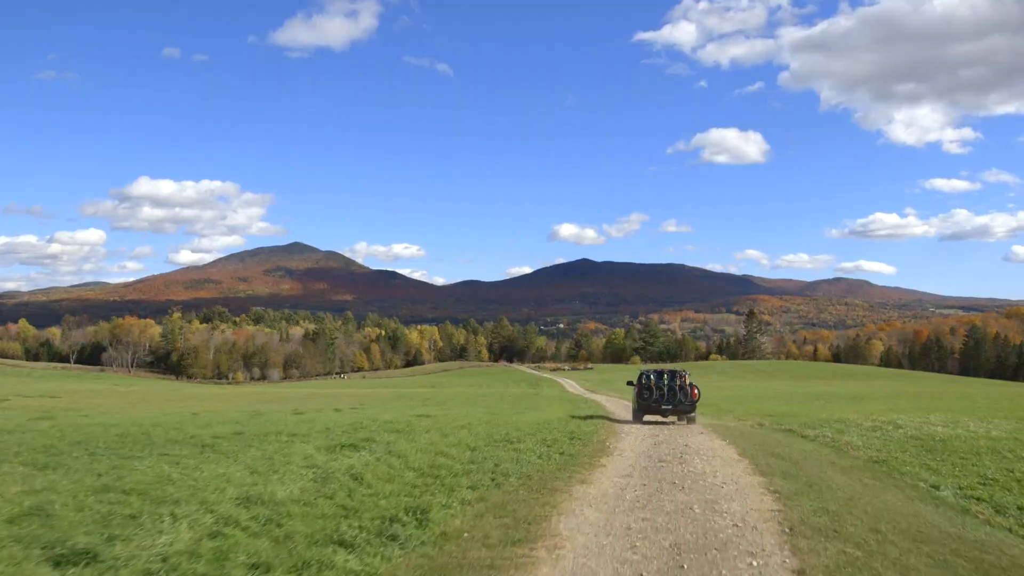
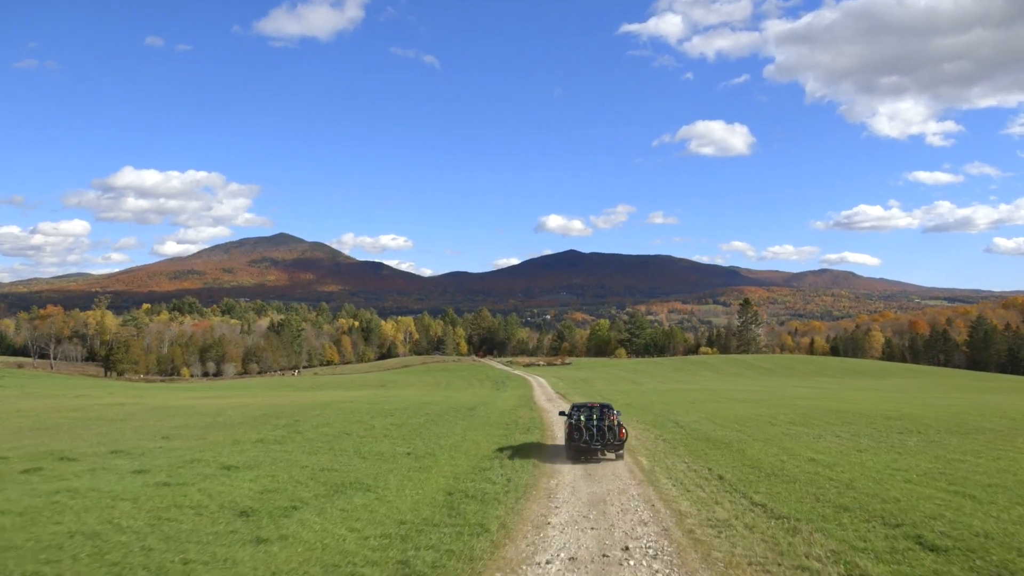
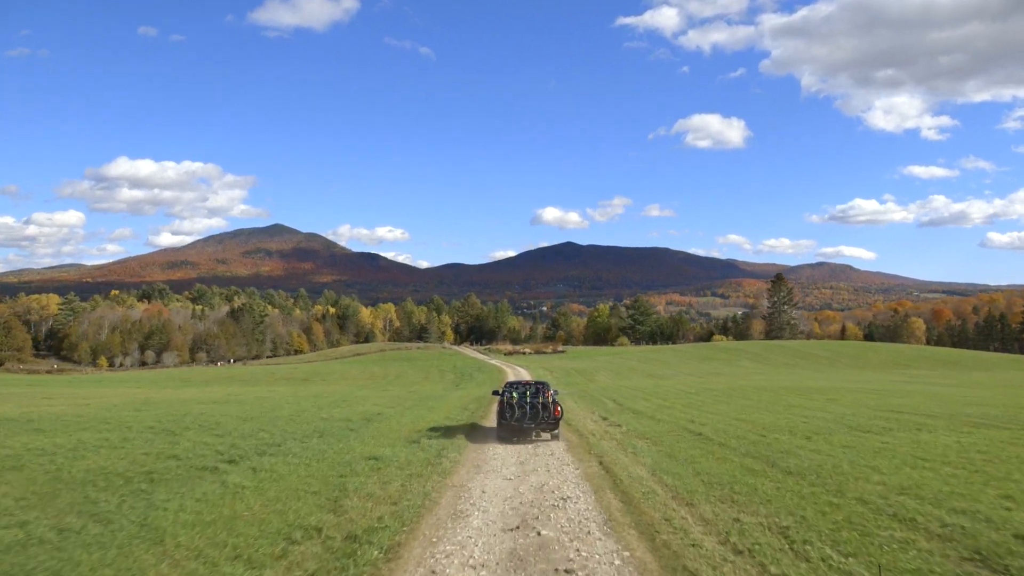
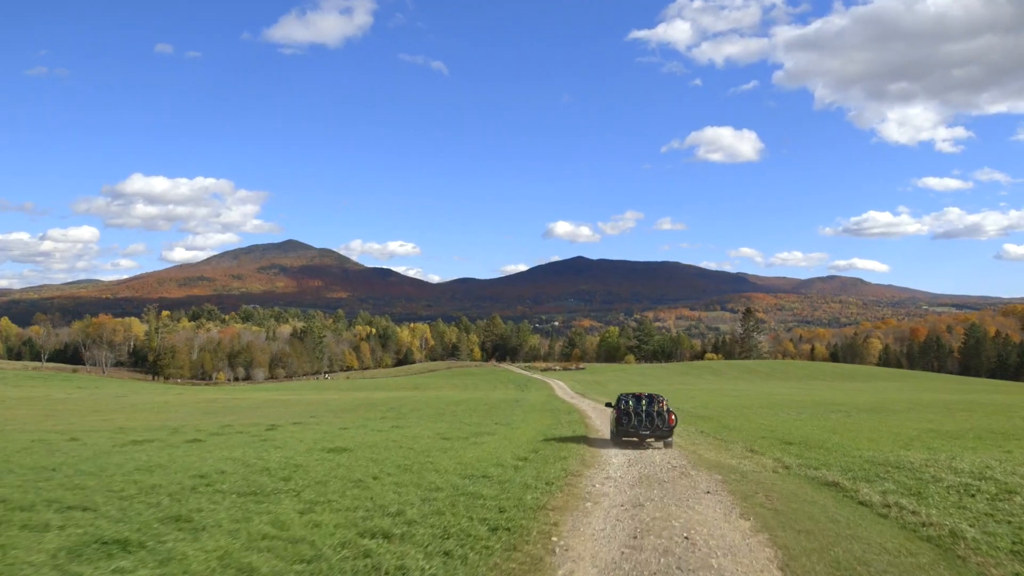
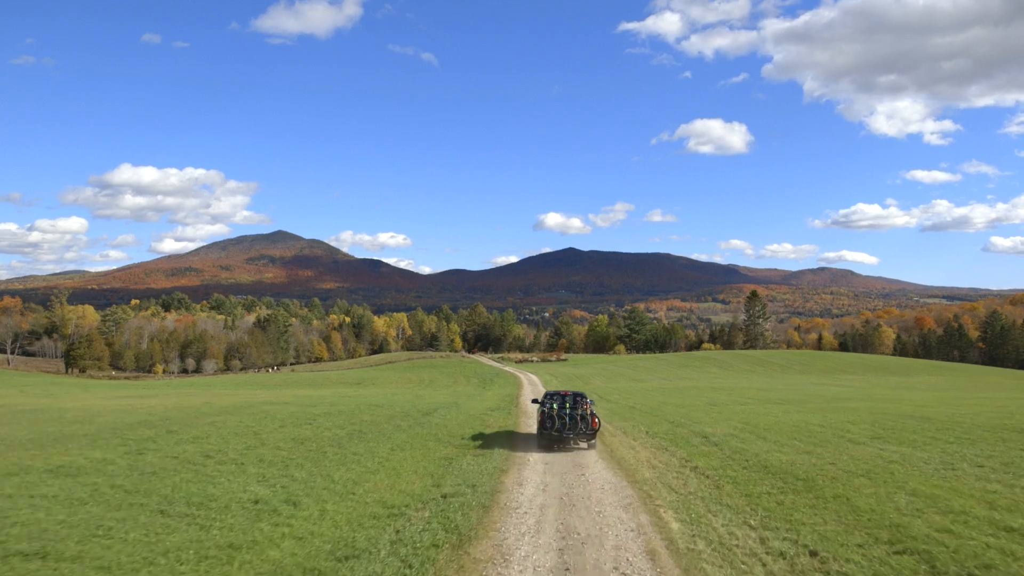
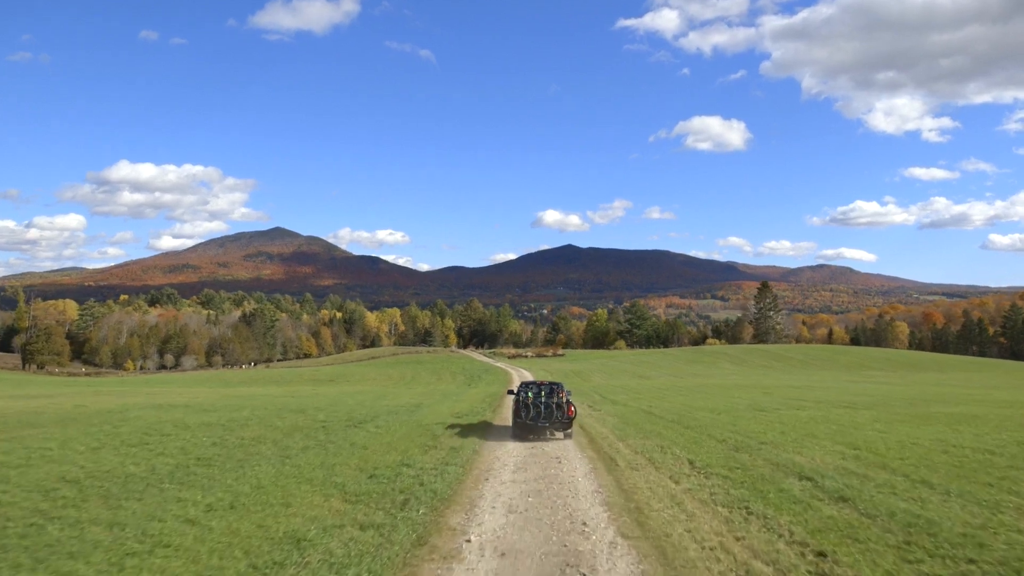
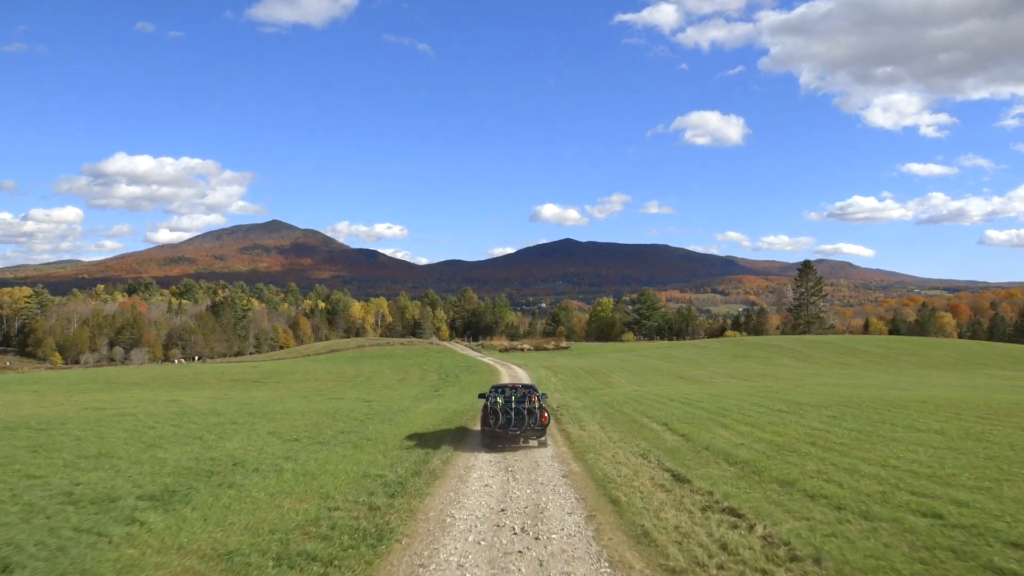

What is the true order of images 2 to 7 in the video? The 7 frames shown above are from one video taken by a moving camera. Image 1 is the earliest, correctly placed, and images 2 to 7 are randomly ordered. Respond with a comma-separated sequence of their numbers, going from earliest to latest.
4, 2, 5, 6, 3, 7
